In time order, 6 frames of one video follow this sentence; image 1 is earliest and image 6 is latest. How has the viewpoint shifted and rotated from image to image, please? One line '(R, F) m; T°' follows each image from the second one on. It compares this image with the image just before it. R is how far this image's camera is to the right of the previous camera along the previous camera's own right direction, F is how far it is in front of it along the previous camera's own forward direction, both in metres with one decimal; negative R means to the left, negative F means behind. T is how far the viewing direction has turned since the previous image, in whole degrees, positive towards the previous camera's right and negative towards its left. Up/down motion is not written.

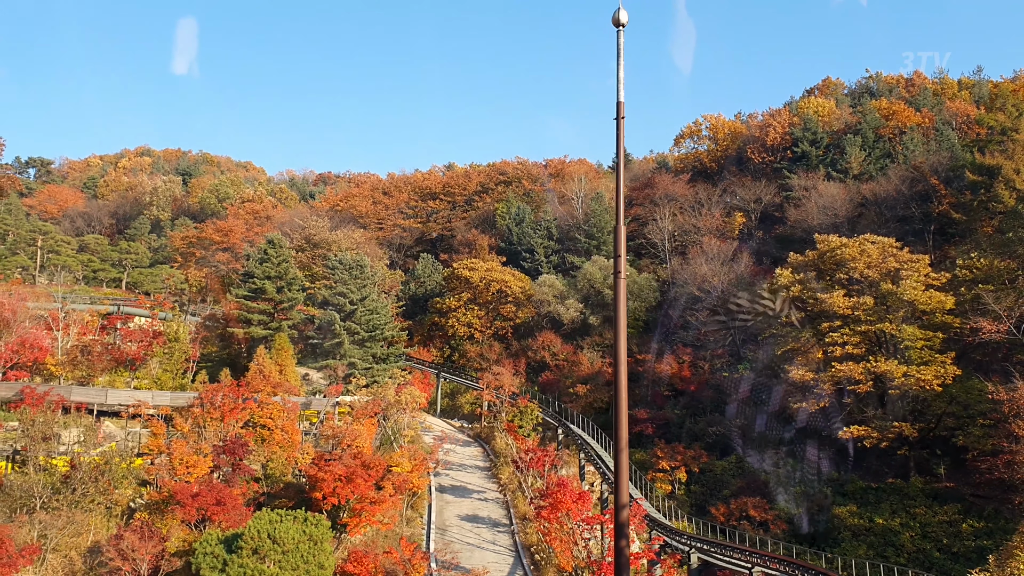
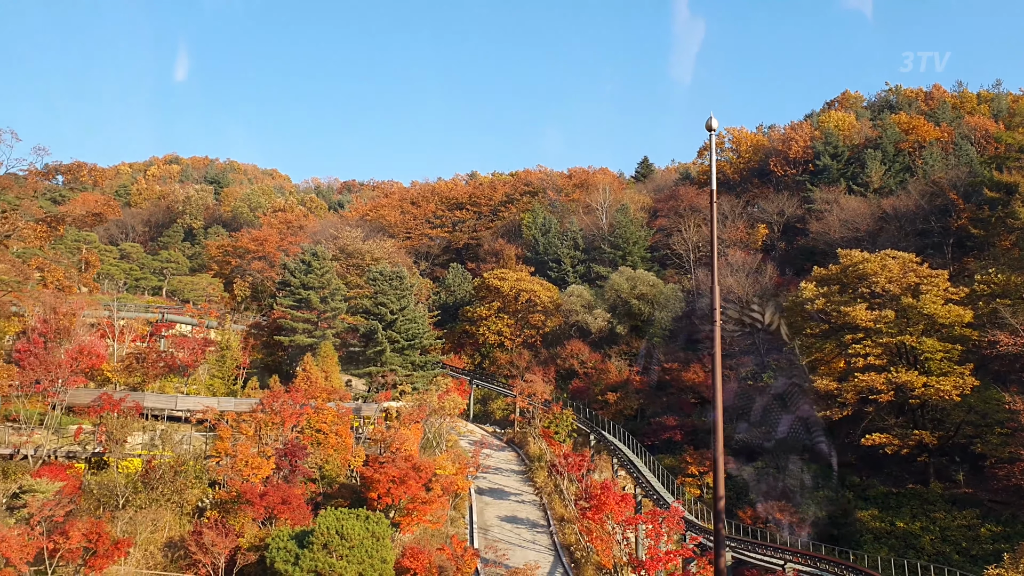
(-0.5, -1.0) m; -1°
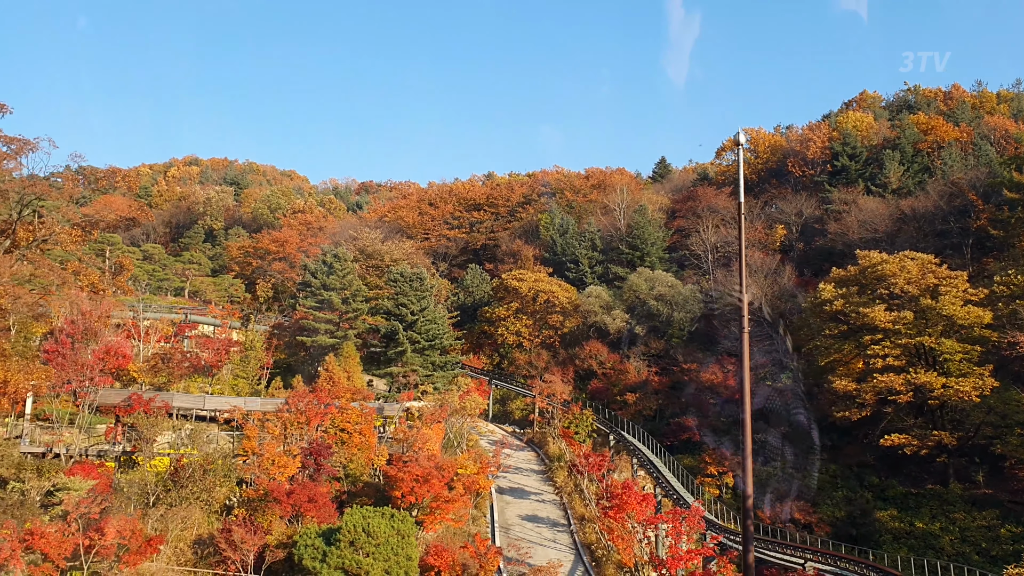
(-0.1, -0.2) m; -1°
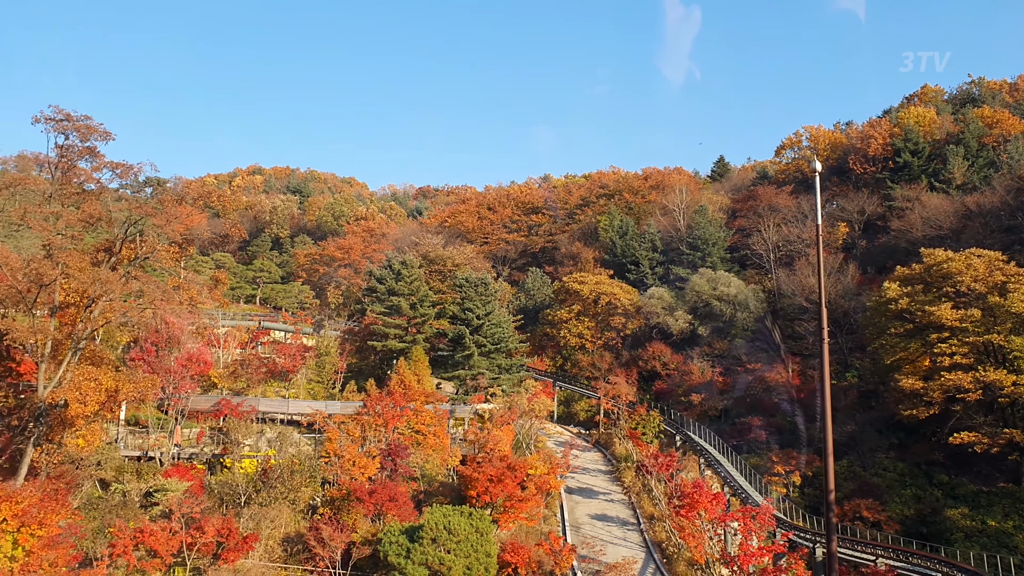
(-0.2, -0.5) m; -3°
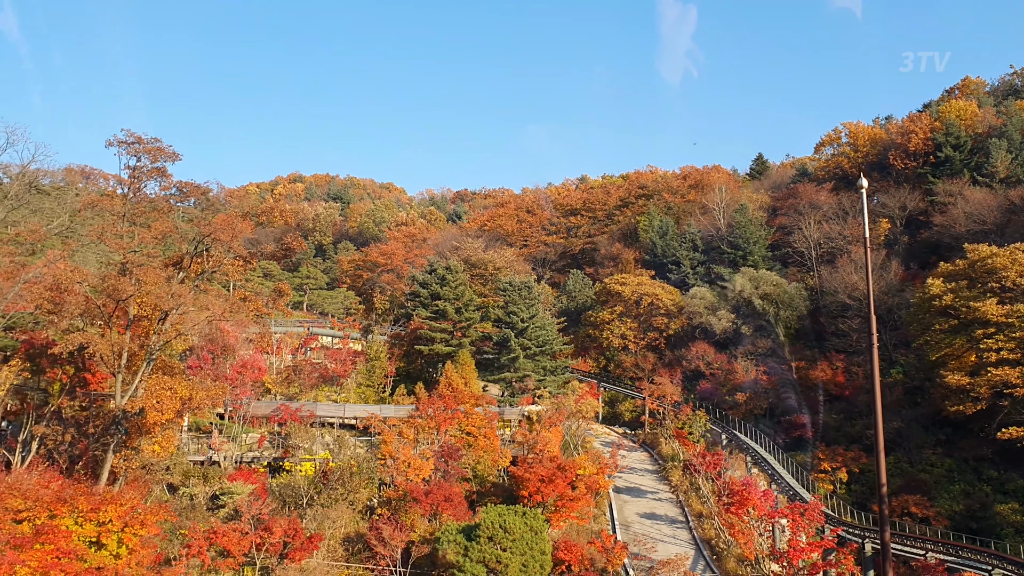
(-0.2, -0.5) m; -2°
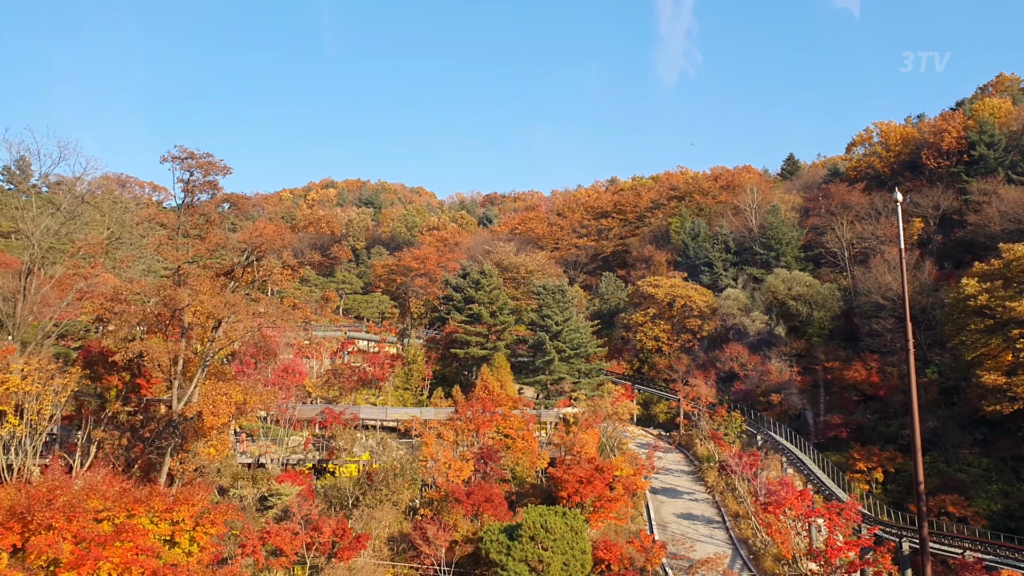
(-0.2, -0.4) m; -2°
